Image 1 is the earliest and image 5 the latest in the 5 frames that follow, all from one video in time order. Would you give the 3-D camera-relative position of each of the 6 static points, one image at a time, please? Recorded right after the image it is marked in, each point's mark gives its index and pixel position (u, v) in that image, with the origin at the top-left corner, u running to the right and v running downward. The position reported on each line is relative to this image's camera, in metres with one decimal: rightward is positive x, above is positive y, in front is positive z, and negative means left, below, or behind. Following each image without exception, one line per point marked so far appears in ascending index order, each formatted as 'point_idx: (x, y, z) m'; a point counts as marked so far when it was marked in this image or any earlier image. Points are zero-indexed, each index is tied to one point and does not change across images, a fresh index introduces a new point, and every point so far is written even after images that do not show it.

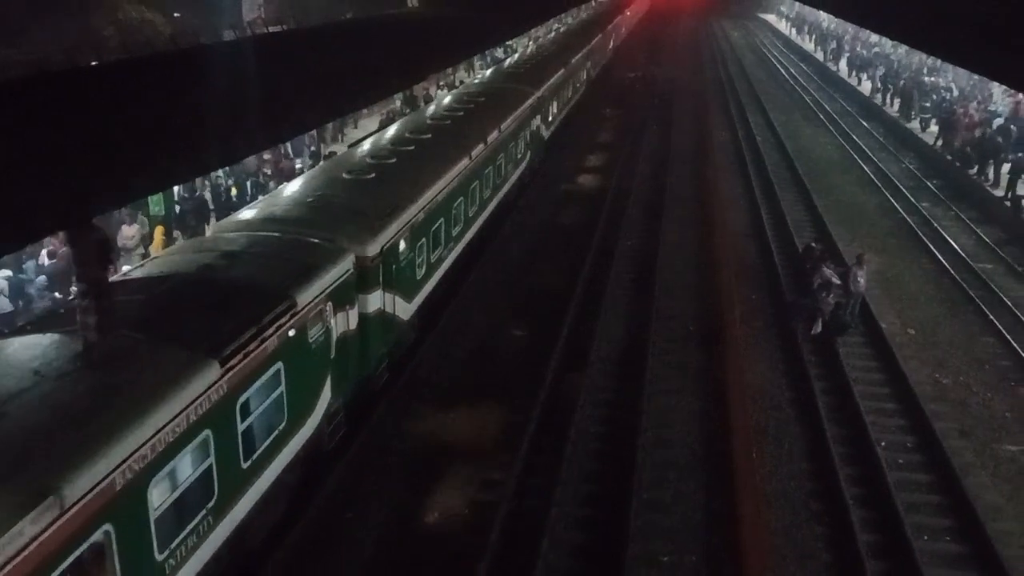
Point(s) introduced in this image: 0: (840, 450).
0: (+3.0, -1.5, +8.1) m
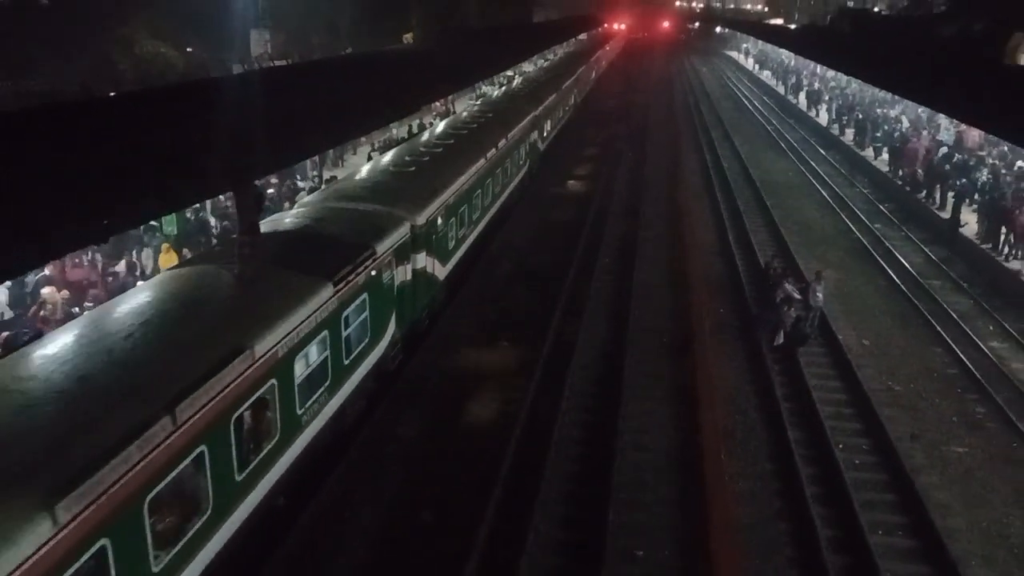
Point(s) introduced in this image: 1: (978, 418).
0: (+2.9, -1.7, +8.7) m
1: (+5.0, -1.4, +9.3) m
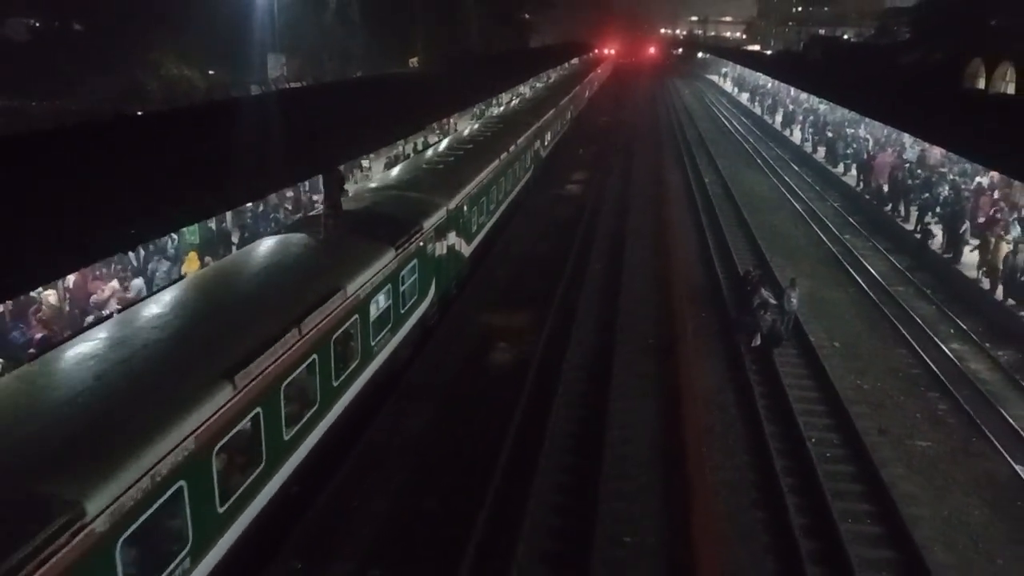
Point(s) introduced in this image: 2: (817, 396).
0: (+2.9, -1.7, +9.4) m
1: (+5.0, -1.5, +10.0) m
2: (+3.7, -1.3, +10.4) m
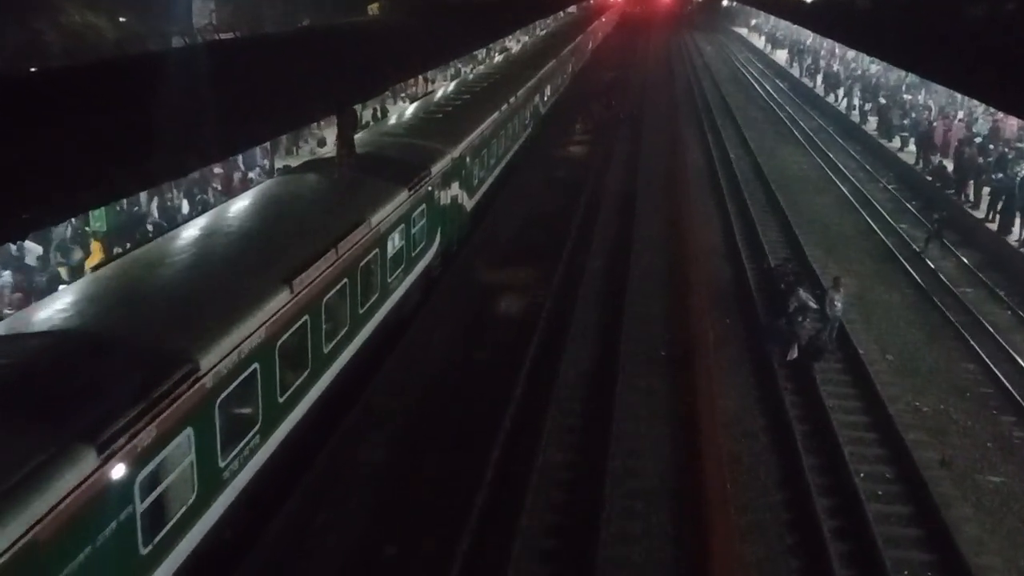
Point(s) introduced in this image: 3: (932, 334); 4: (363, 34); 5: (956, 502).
0: (+2.7, -1.7, +7.7) m
1: (+4.8, -1.5, +8.3) m
2: (+3.5, -1.3, +8.7) m
3: (+5.1, -0.5, +10.6) m
4: (-1.5, +2.4, +8.4) m
5: (+3.9, -1.9, +7.6) m
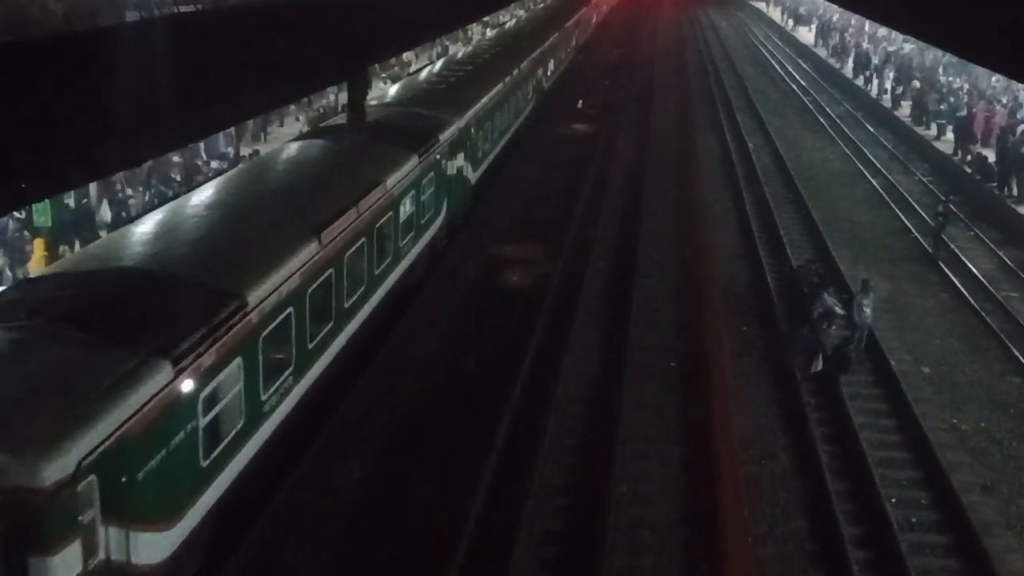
0: (+2.7, -1.8, +7.0) m
1: (+4.7, -1.5, +7.6) m
2: (+3.5, -1.3, +7.9) m
3: (+5.0, -0.6, +9.9) m
4: (-1.5, +2.4, +7.6) m
5: (+3.8, -1.9, +6.8) m
